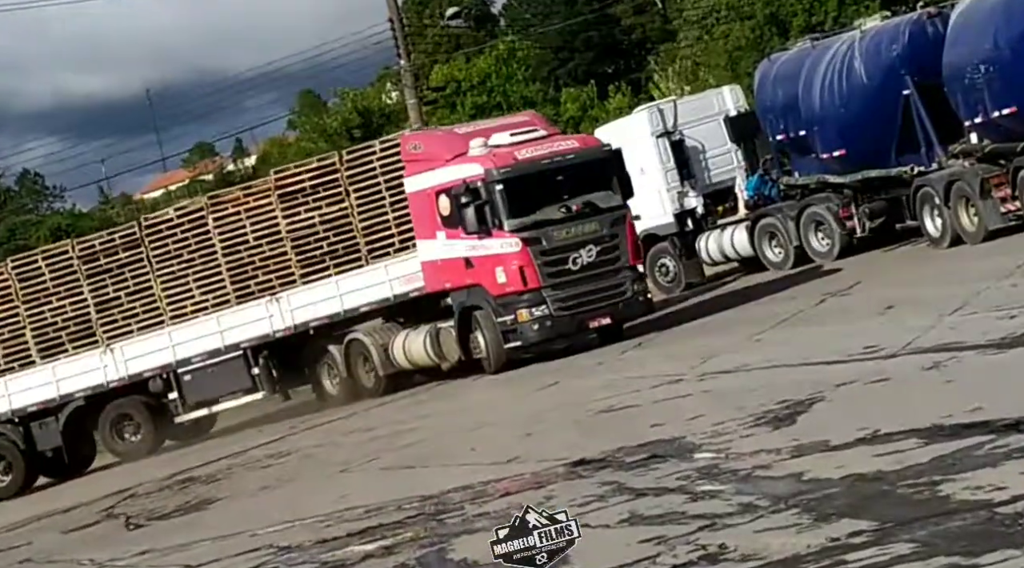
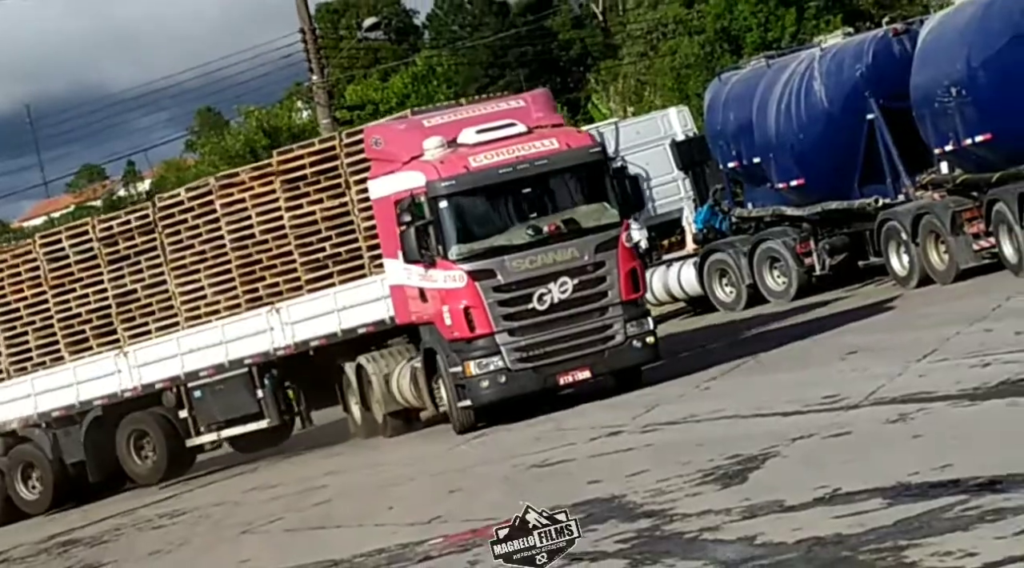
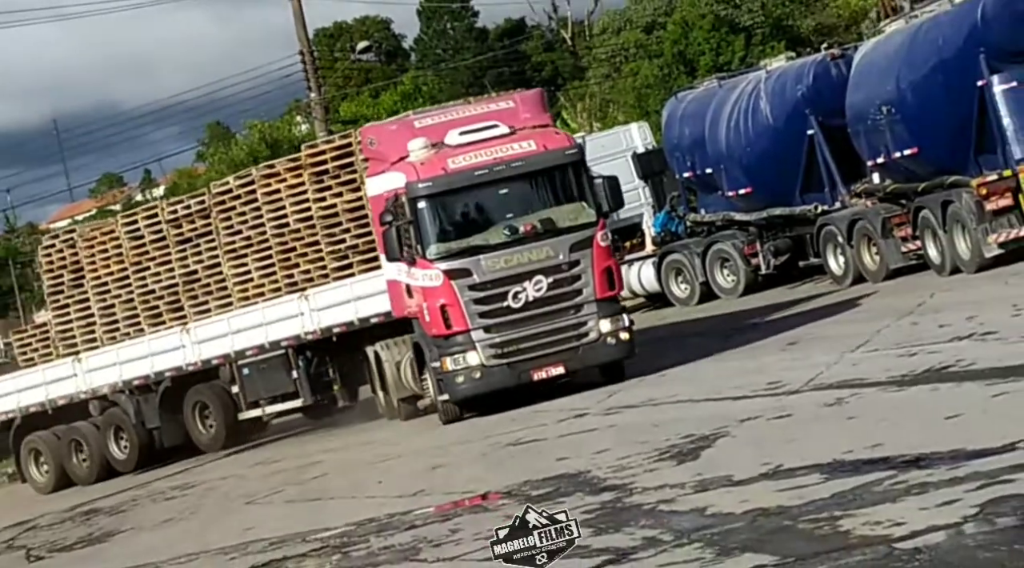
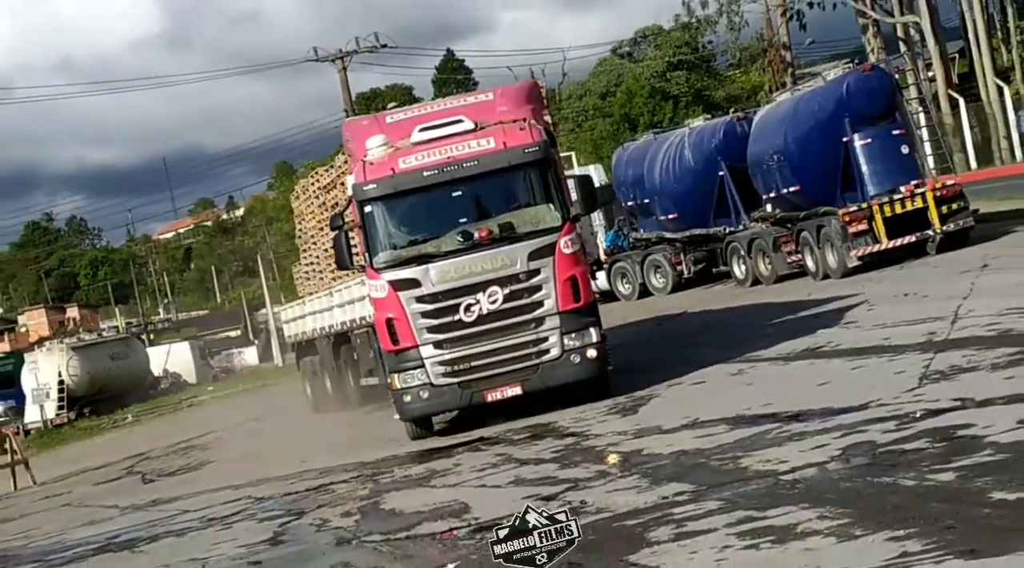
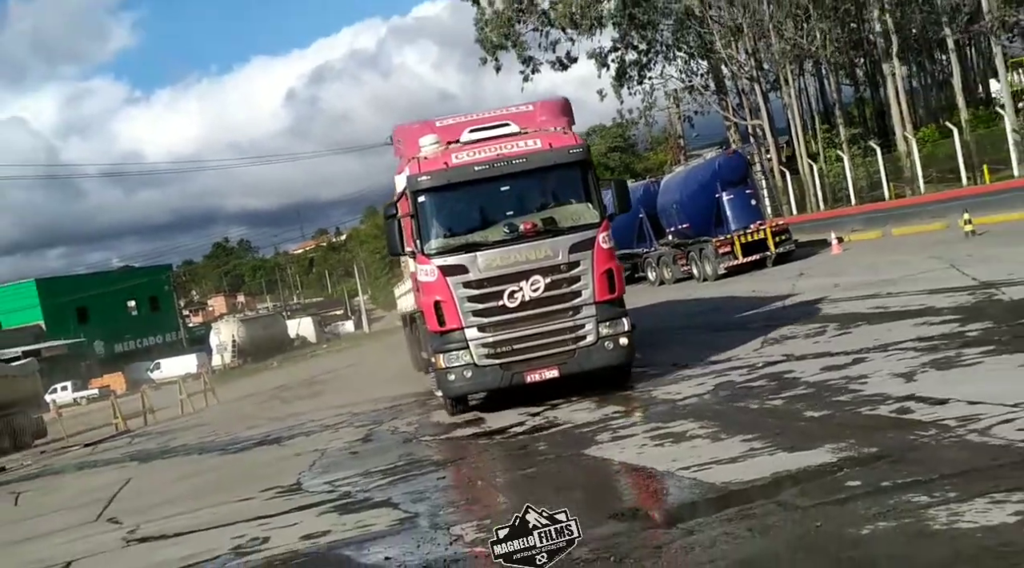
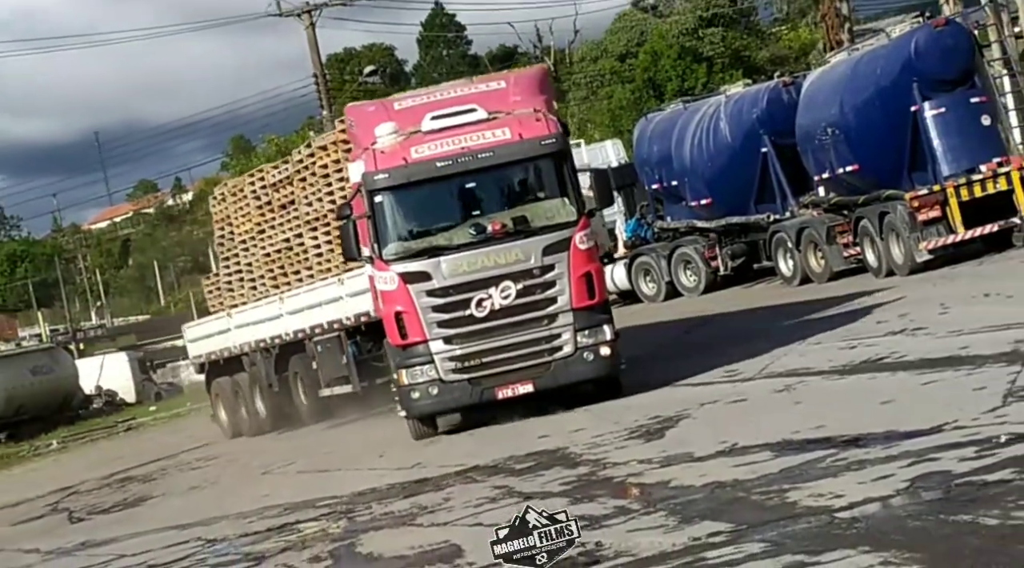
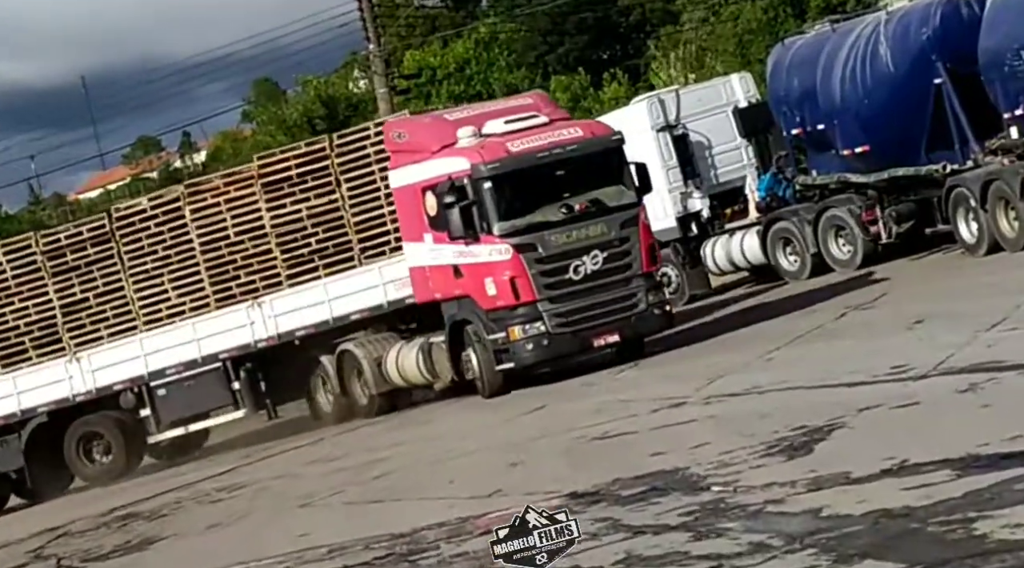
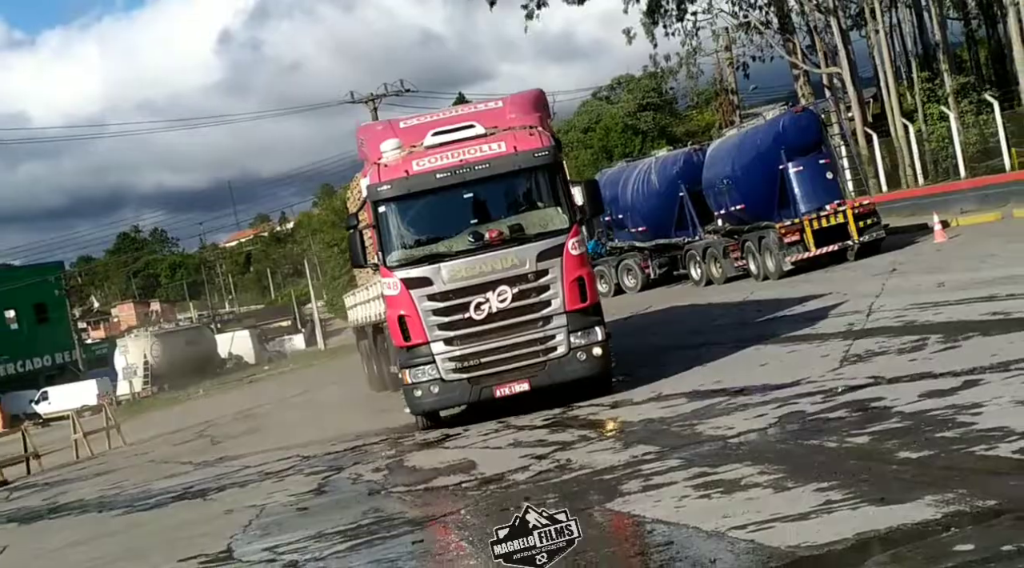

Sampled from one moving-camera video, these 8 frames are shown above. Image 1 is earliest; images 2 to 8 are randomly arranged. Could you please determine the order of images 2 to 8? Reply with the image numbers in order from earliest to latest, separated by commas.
7, 2, 3, 6, 4, 8, 5
